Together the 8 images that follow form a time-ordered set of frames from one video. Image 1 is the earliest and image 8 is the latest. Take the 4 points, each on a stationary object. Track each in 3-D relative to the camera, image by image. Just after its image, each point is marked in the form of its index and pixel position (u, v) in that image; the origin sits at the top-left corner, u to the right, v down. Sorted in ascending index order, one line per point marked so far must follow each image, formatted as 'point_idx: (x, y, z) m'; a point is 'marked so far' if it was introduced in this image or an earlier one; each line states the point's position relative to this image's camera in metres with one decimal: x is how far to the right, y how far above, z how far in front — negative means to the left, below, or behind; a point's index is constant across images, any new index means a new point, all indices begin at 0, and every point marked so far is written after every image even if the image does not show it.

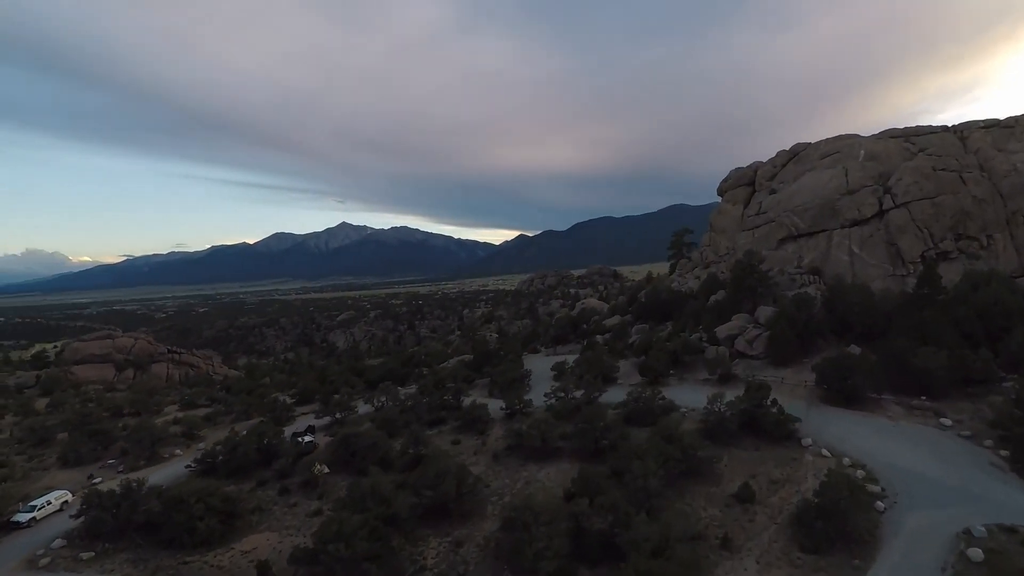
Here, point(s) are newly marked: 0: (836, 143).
0: (+9.1, +4.2, +15.7) m
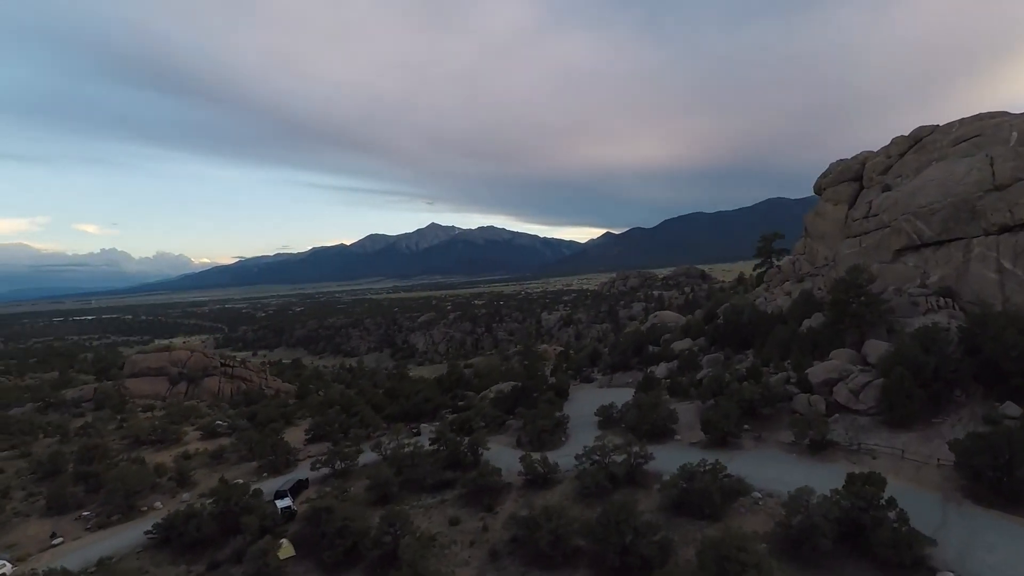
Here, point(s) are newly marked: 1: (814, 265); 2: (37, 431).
0: (+10.2, +3.7, +12.3) m
1: (+7.9, +0.6, +14.9) m
2: (-12.3, -3.7, +14.8) m
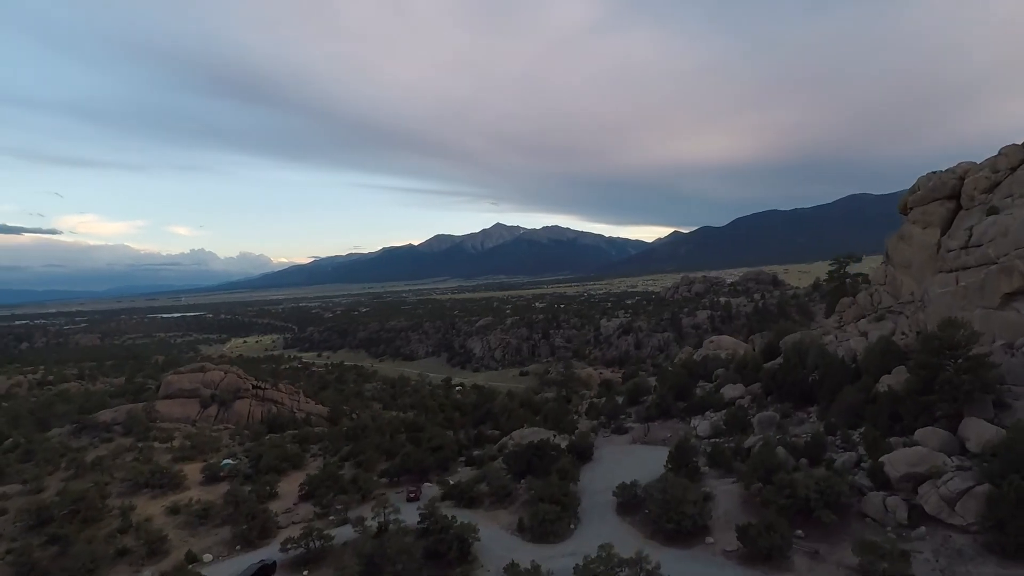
0: (+10.4, +2.8, +9.6) m
1: (+8.5, -0.2, +12.5) m
2: (-11.7, -4.4, +14.7) m
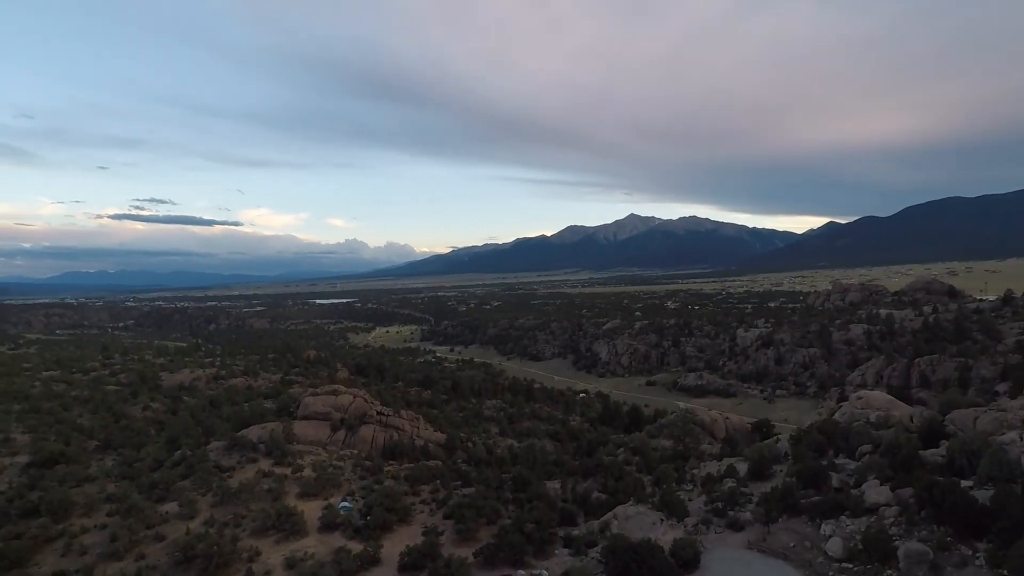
0: (+11.8, +1.0, +6.6) m
1: (+10.4, -2.0, +9.8) m
2: (-8.8, -5.7, +16.6) m
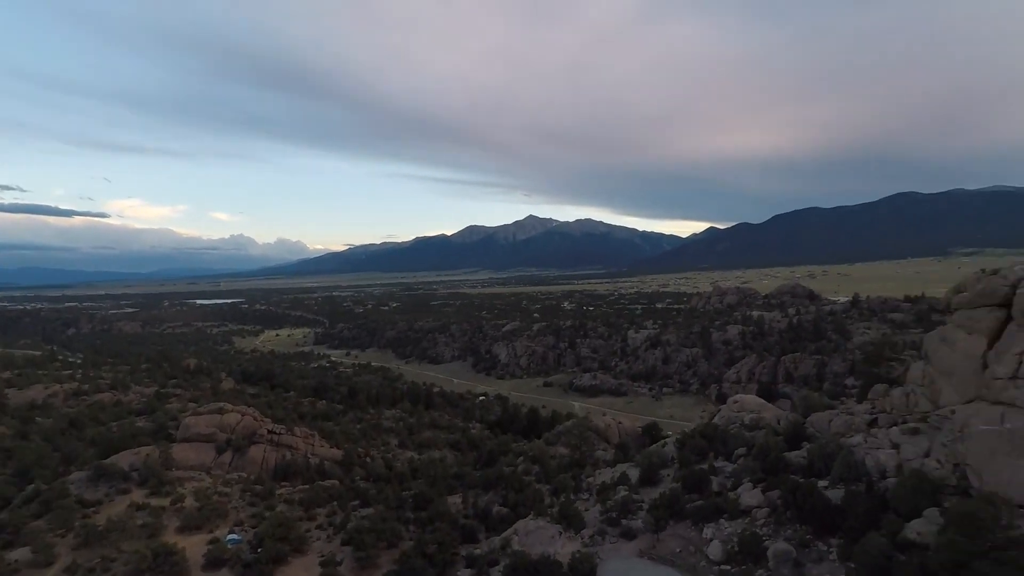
0: (+10.5, +0.5, +8.6) m
1: (+8.6, -2.5, +11.5) m
2: (-11.5, -6.1, +14.9) m
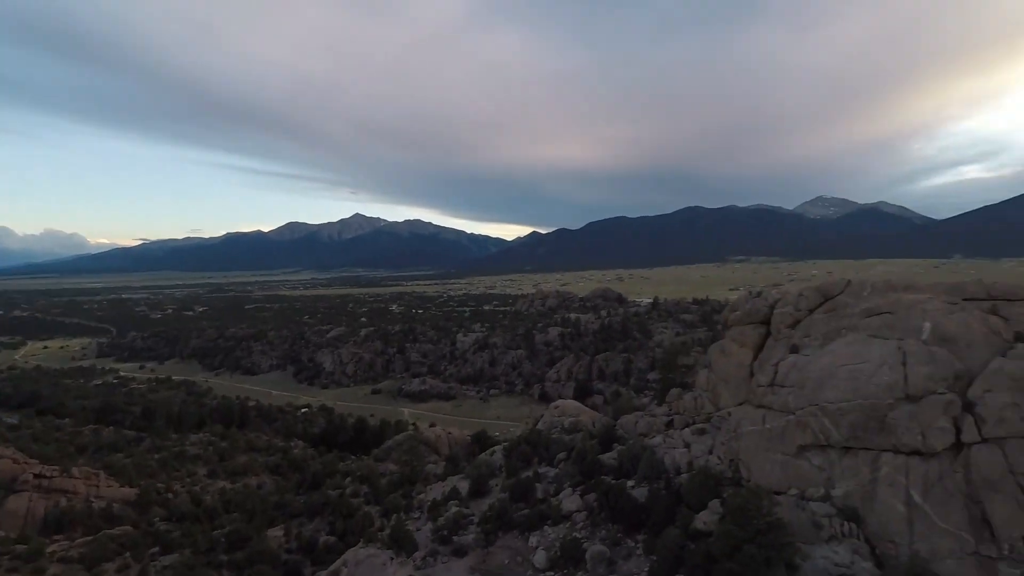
0: (+7.6, 0.0, +11.3) m
1: (+4.9, -2.9, +13.6) m
2: (-15.3, -6.5, +10.9) m
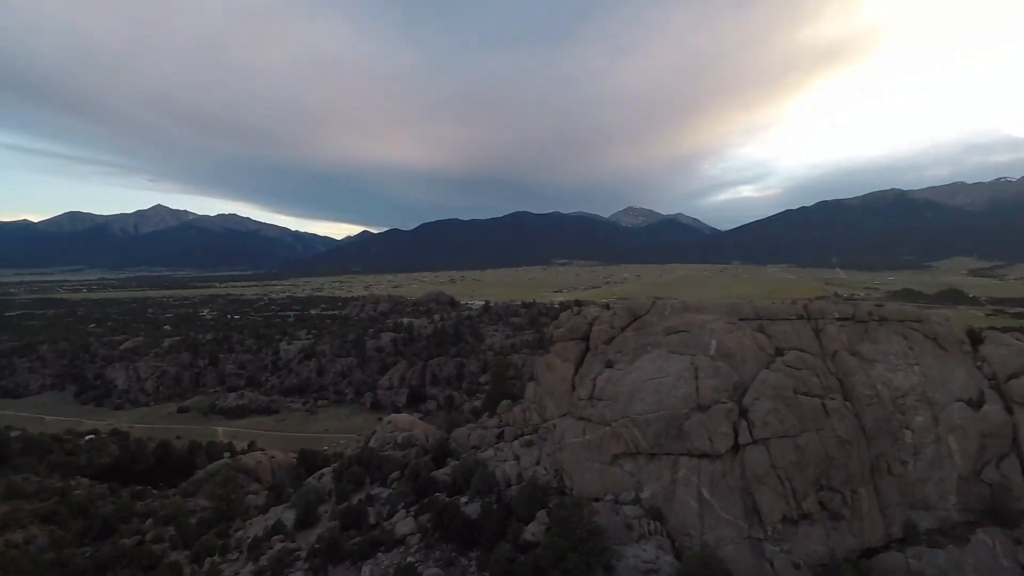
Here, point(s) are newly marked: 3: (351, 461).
0: (+4.0, -0.4, +13.1) m
1: (+0.8, -3.4, +14.5) m
2: (-17.8, -7.0, +6.1) m
3: (-5.2, -5.6, +18.4) m
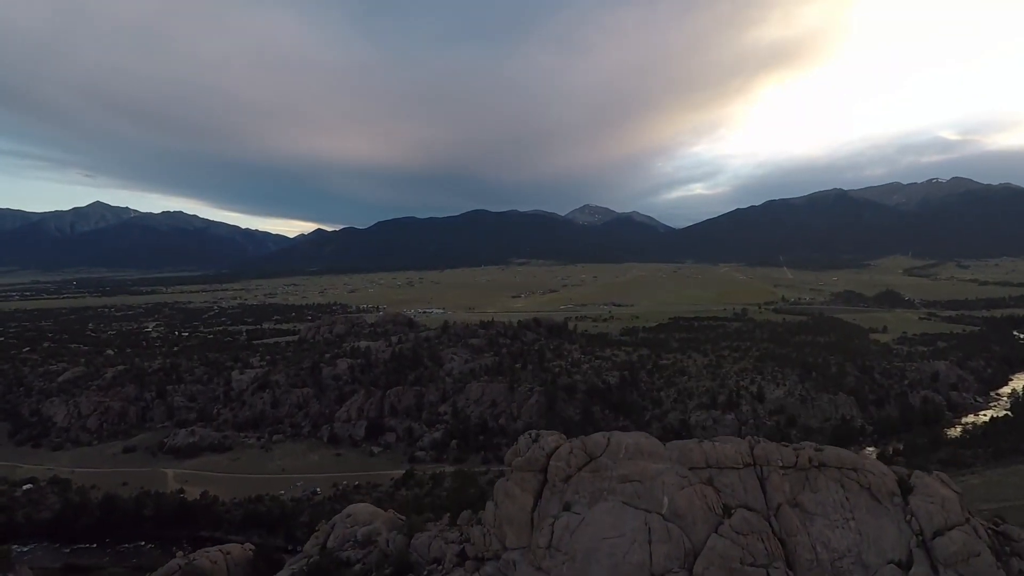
0: (+3.1, -3.8, +13.5) m
1: (-0.2, -6.8, +14.7) m
2: (-18.1, -10.6, +5.0) m
3: (-6.4, -9.1, +18.2) m
